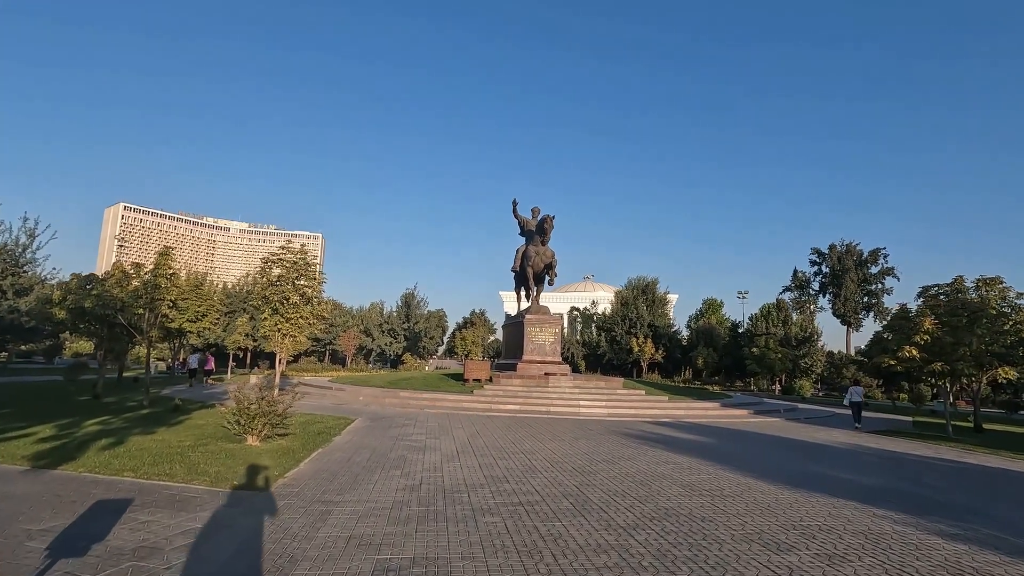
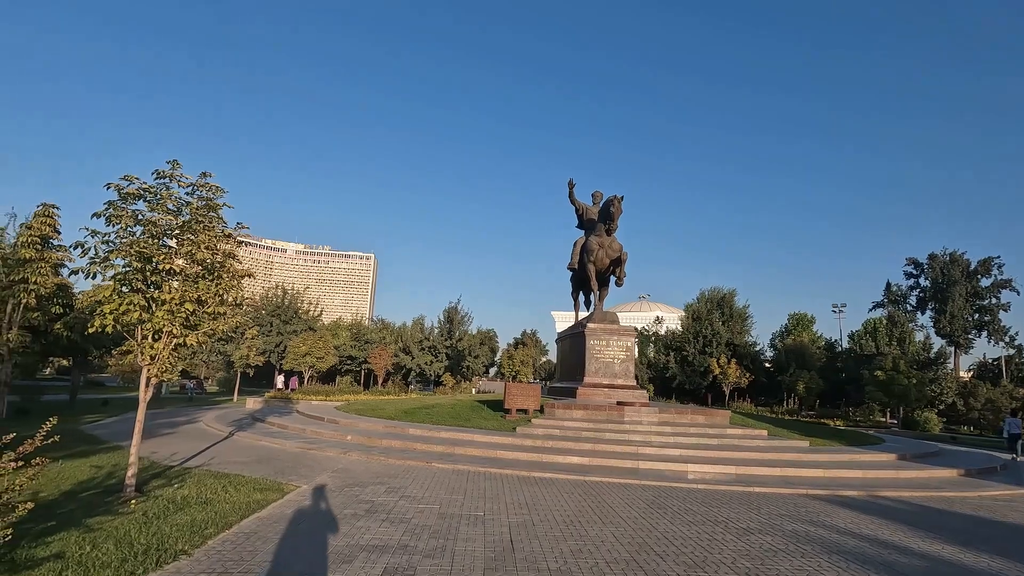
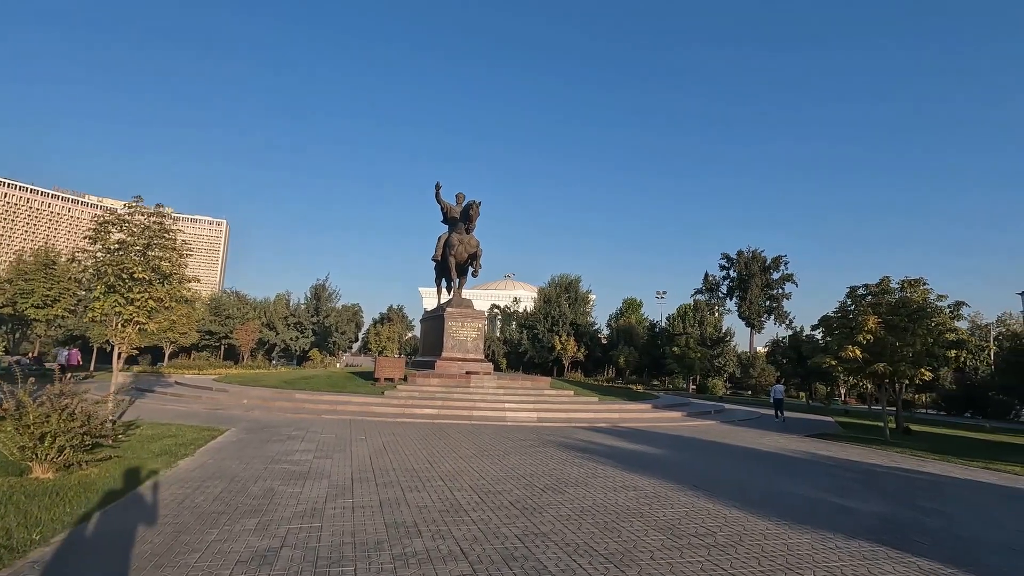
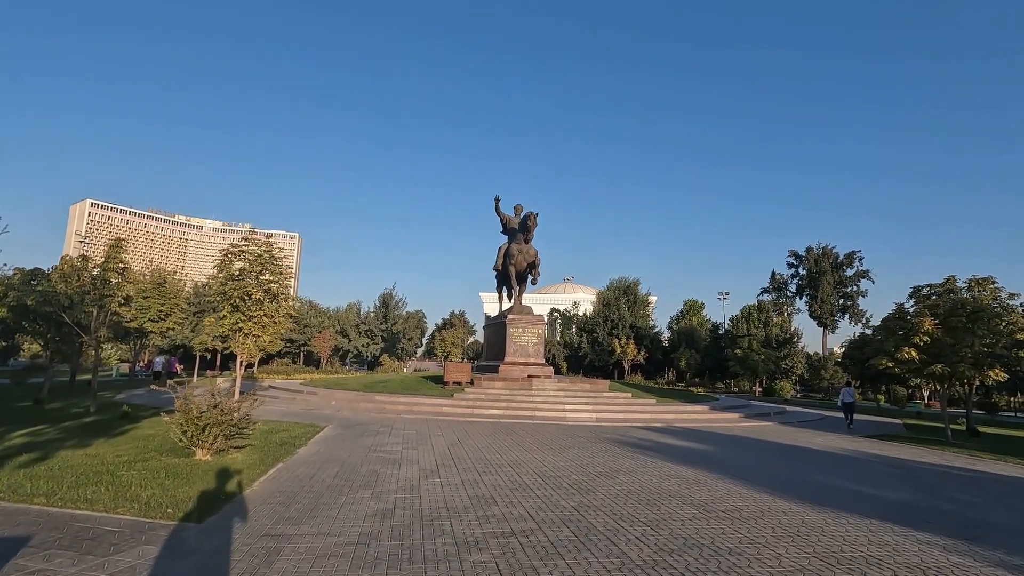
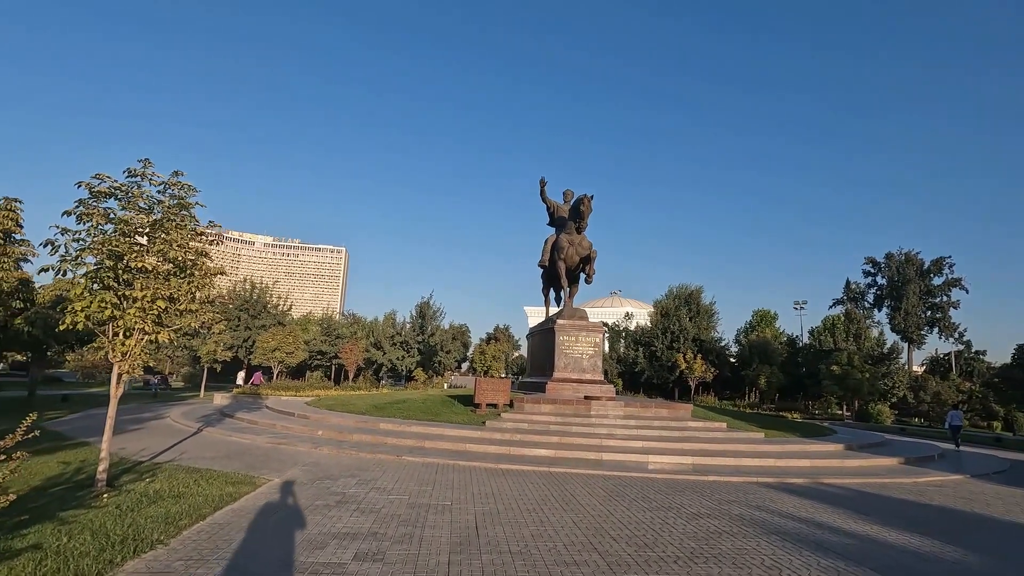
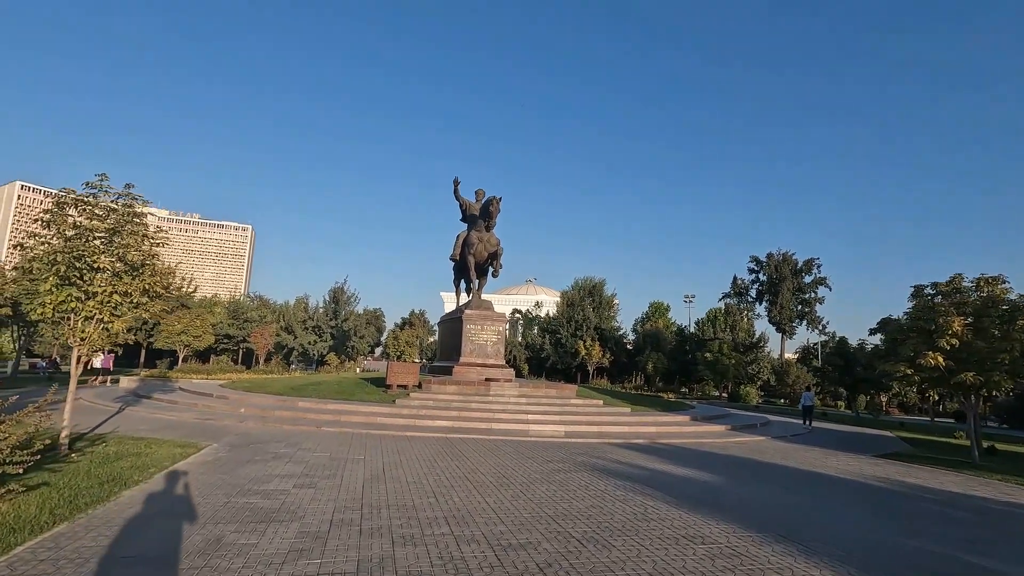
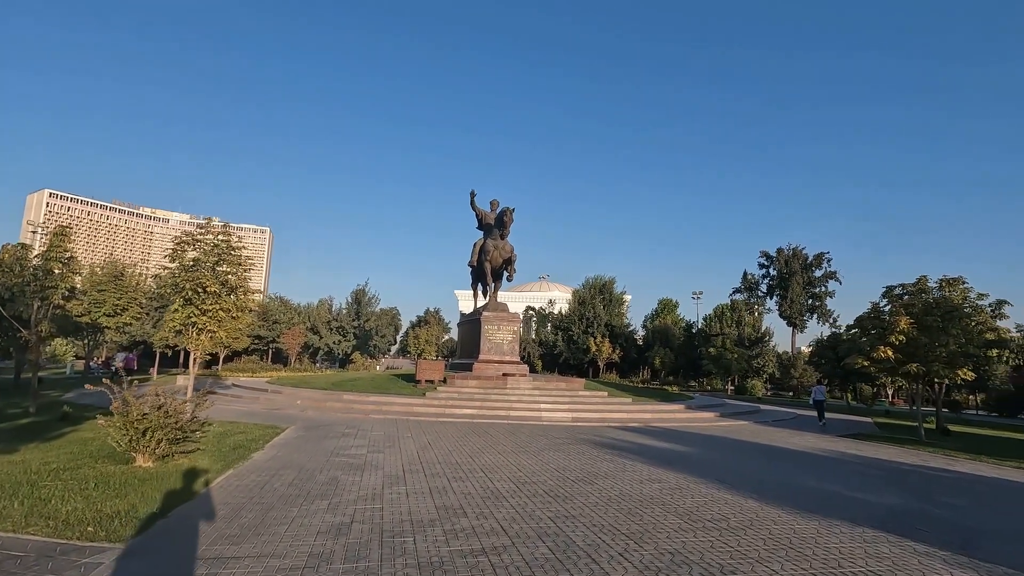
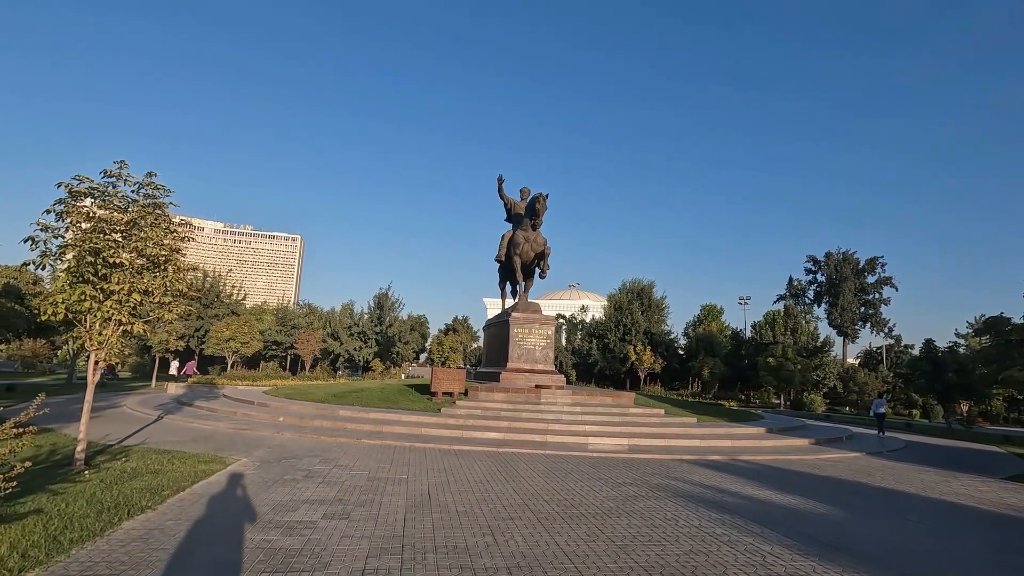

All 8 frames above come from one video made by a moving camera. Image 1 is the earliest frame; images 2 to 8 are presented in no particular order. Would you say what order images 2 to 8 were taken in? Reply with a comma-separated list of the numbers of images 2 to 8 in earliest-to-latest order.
4, 7, 3, 6, 8, 5, 2
